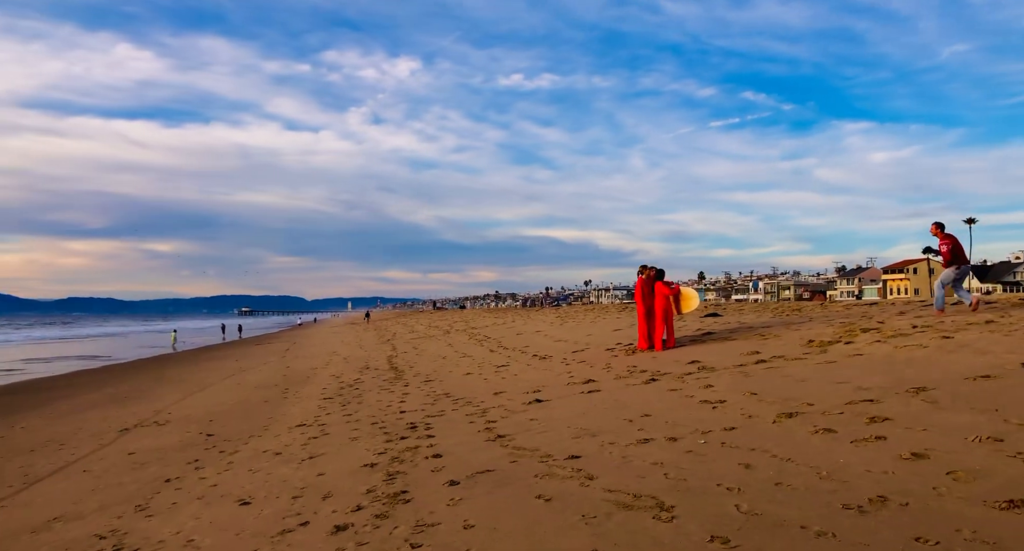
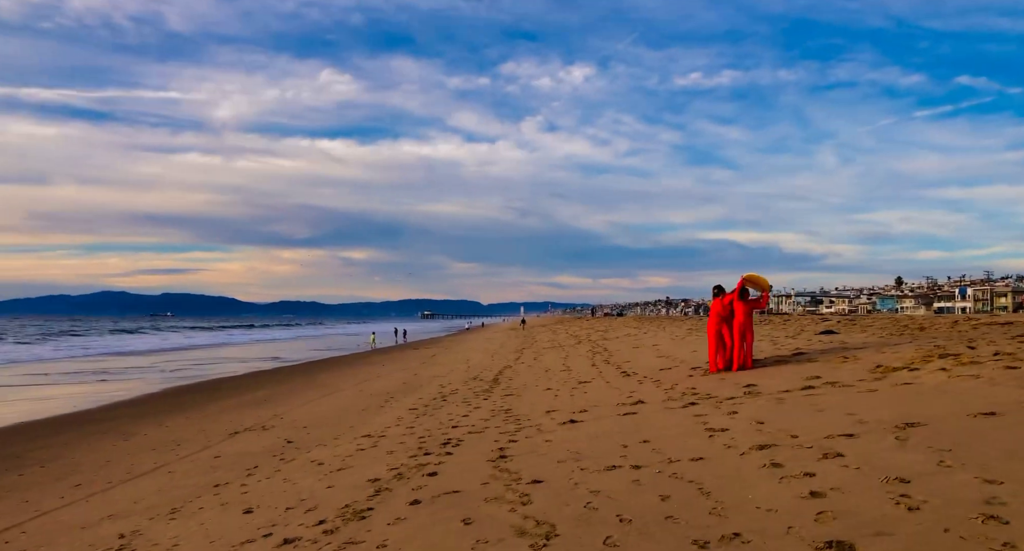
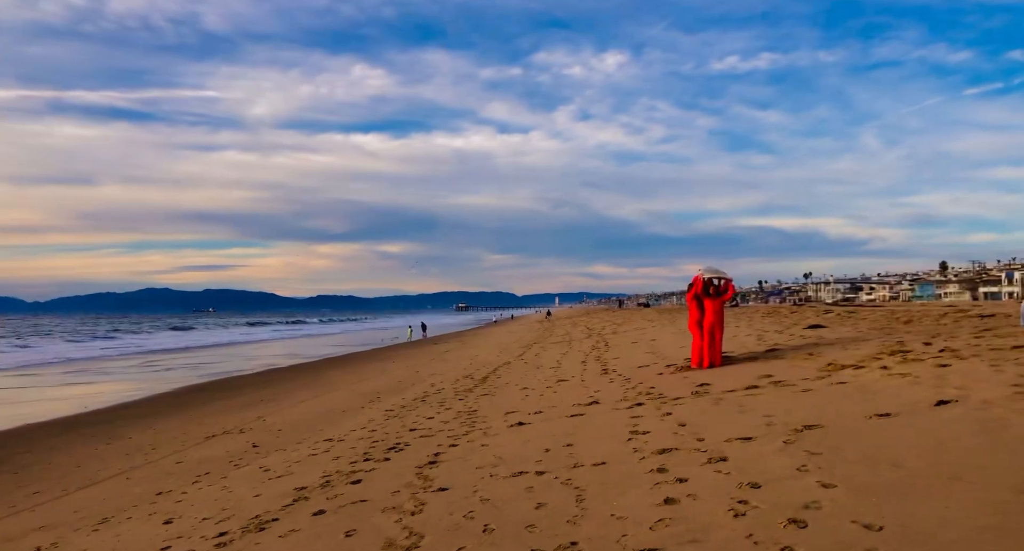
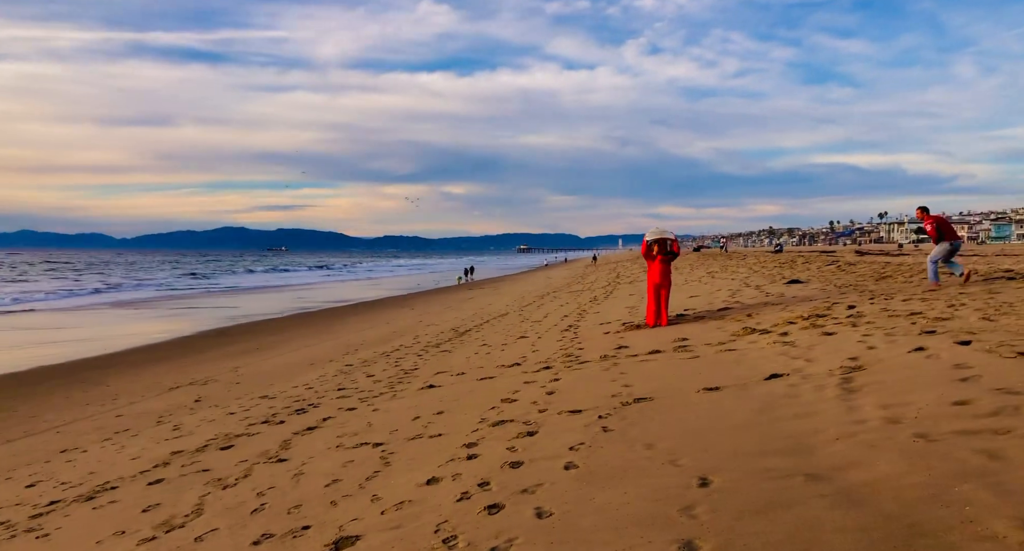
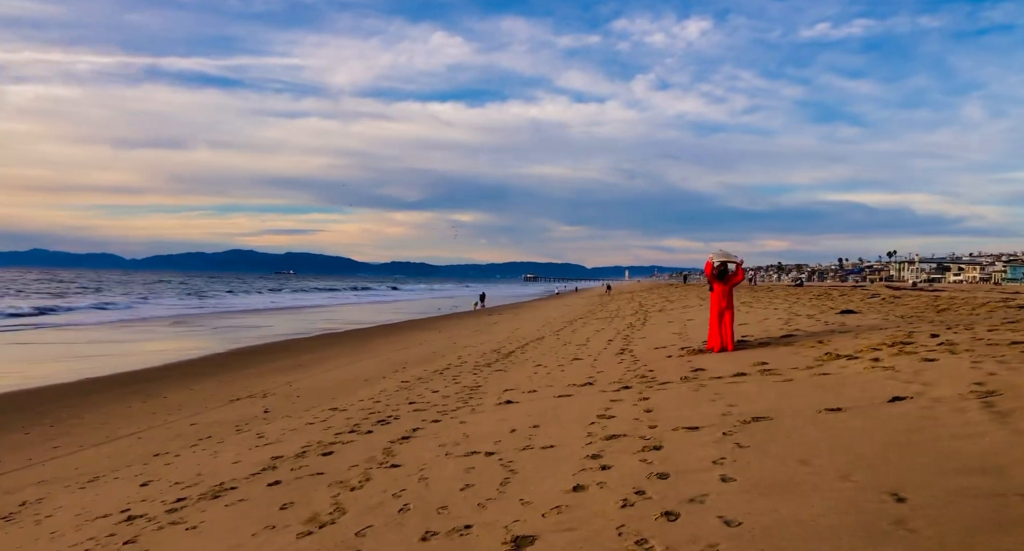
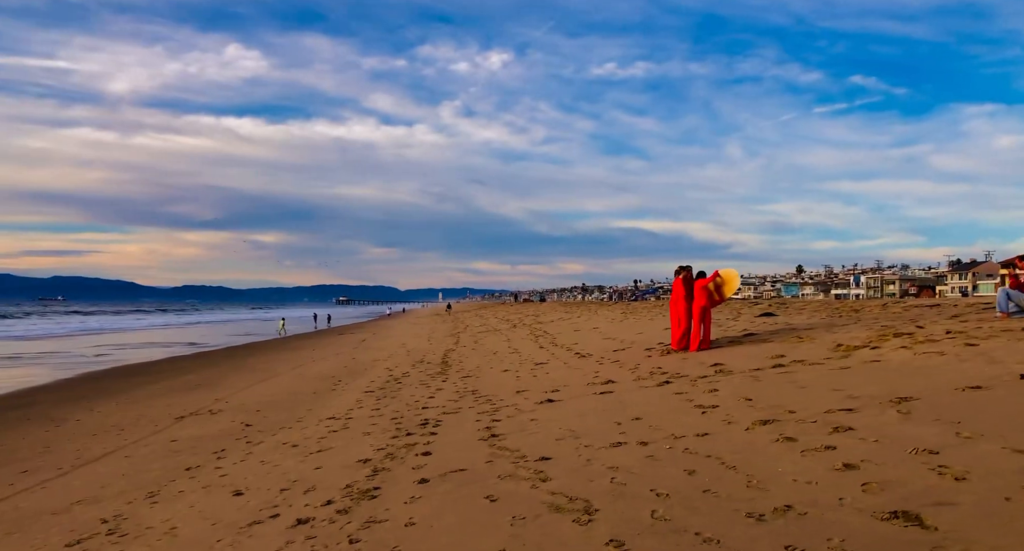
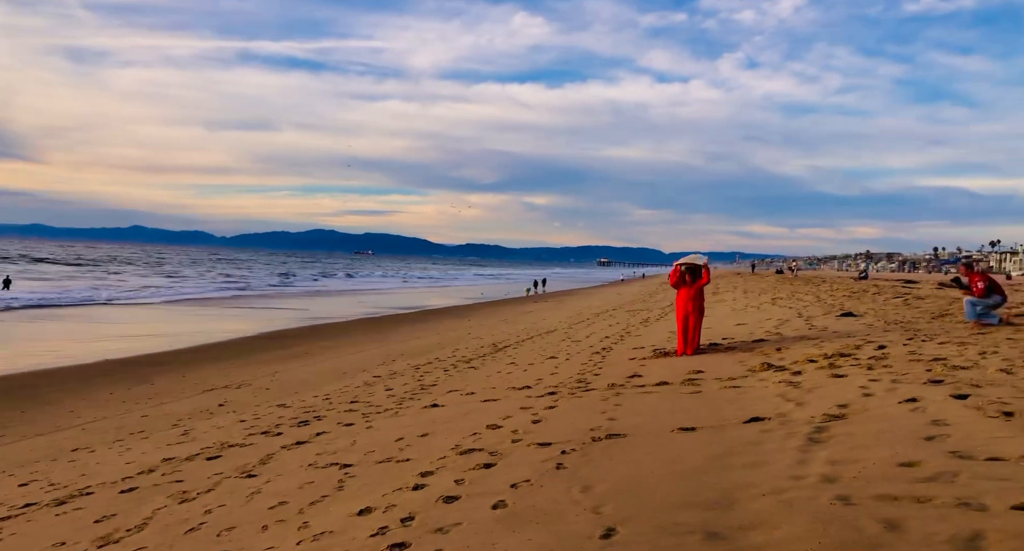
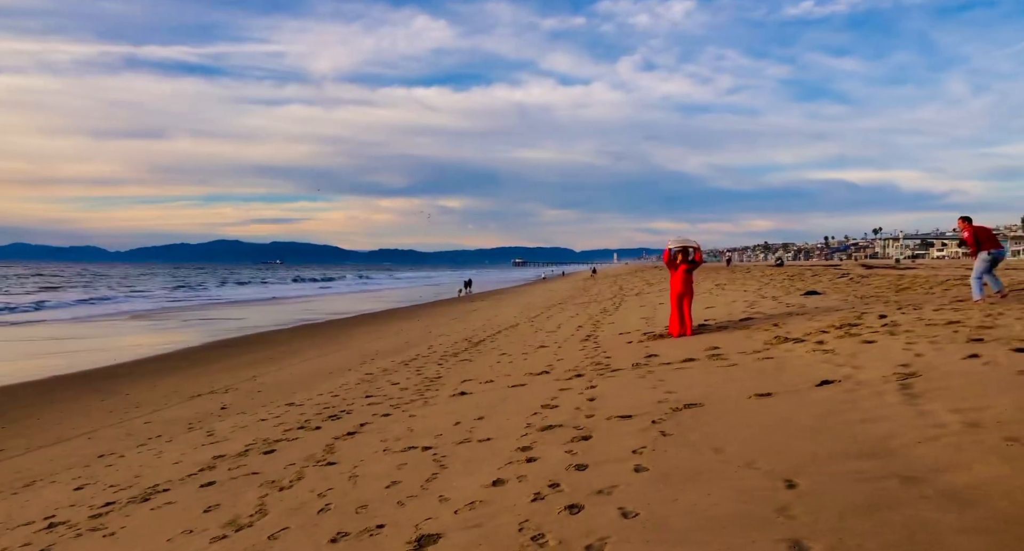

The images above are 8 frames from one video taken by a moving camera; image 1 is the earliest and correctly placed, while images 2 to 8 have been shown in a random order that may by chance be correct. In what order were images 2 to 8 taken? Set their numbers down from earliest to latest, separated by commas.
6, 2, 3, 5, 8, 4, 7
